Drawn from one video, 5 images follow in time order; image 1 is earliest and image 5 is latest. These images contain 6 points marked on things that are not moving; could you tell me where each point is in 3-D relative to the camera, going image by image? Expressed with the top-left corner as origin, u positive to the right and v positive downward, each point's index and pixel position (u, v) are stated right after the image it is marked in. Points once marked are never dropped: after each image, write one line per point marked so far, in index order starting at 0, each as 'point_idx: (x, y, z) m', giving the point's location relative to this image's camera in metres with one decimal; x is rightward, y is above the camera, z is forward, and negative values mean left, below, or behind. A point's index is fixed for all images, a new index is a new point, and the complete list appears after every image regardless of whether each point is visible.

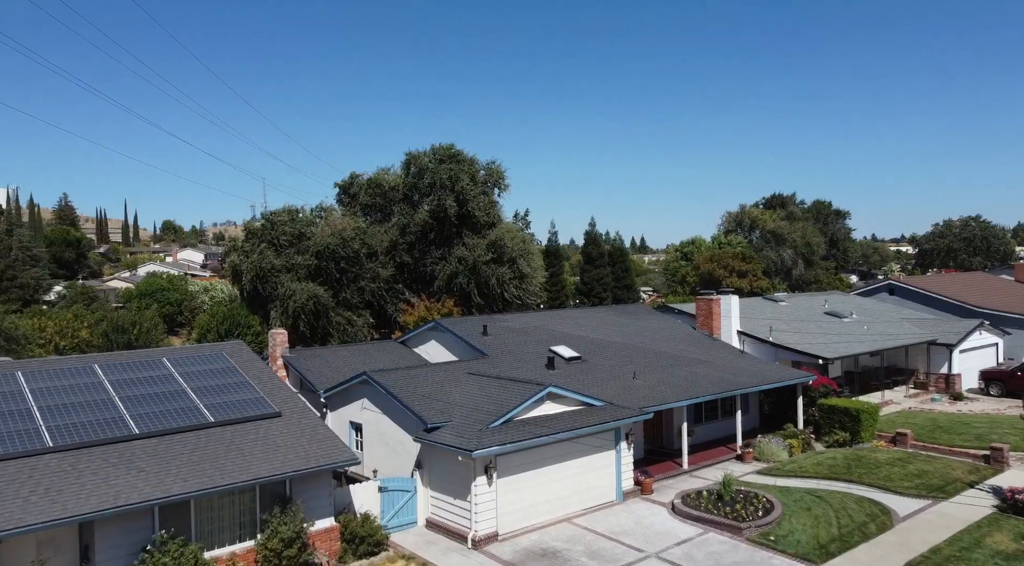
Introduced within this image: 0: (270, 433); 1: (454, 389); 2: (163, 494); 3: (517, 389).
0: (-5.1, -3.2, +15.6) m
1: (-1.5, -2.7, +19.0) m
2: (-6.2, -3.8, +13.2) m
3: (+0.1, -2.6, +18.2) m
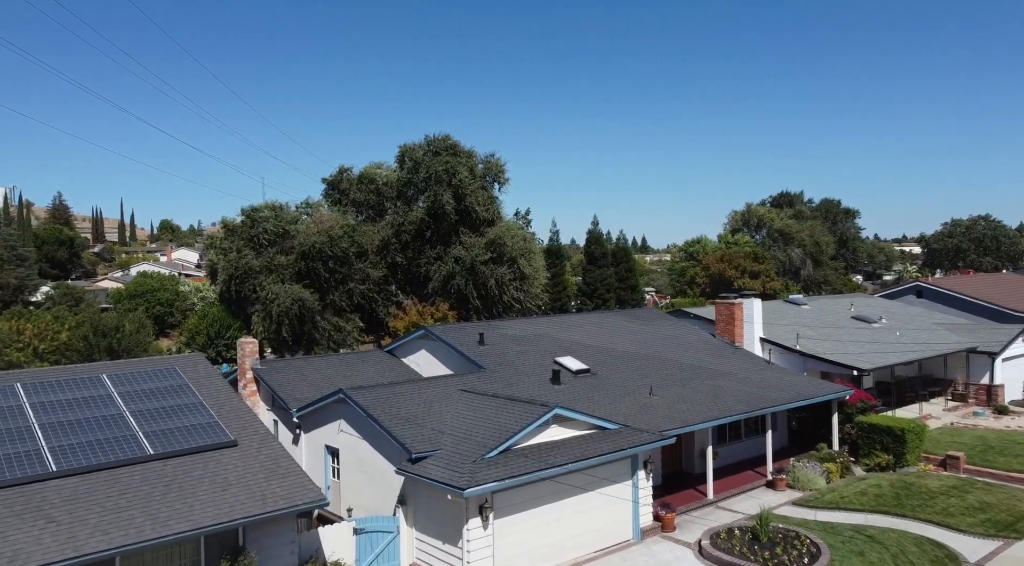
0: (-5.1, -3.3, +13.0) m
1: (-1.5, -2.8, +16.4) m
2: (-6.2, -3.9, +10.6) m
3: (+0.1, -2.7, +15.6) m
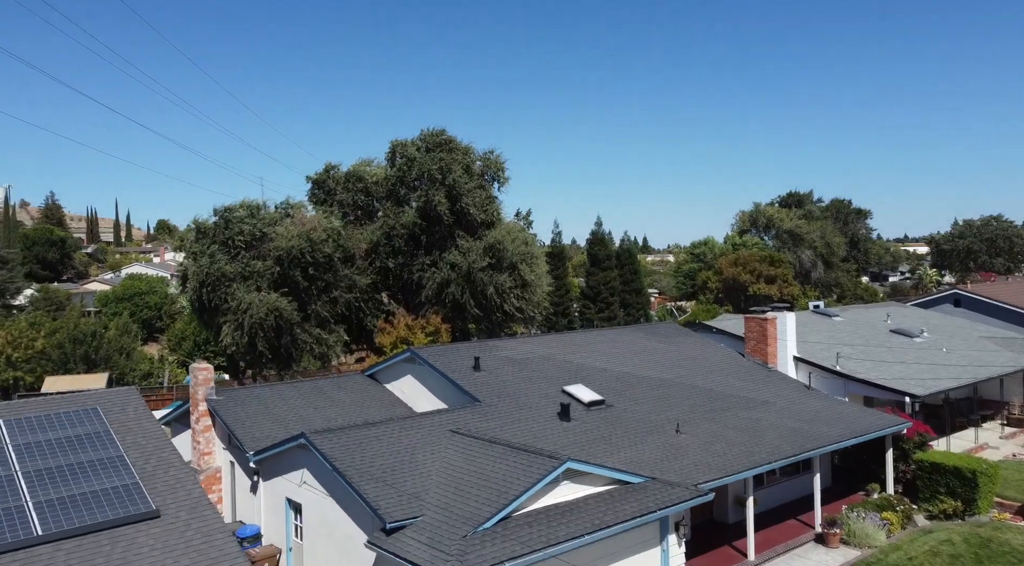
0: (-5.1, -3.6, +9.9) m
1: (-1.5, -3.1, +13.3) m
2: (-6.2, -4.2, +7.5) m
3: (+0.1, -3.1, +12.5) m
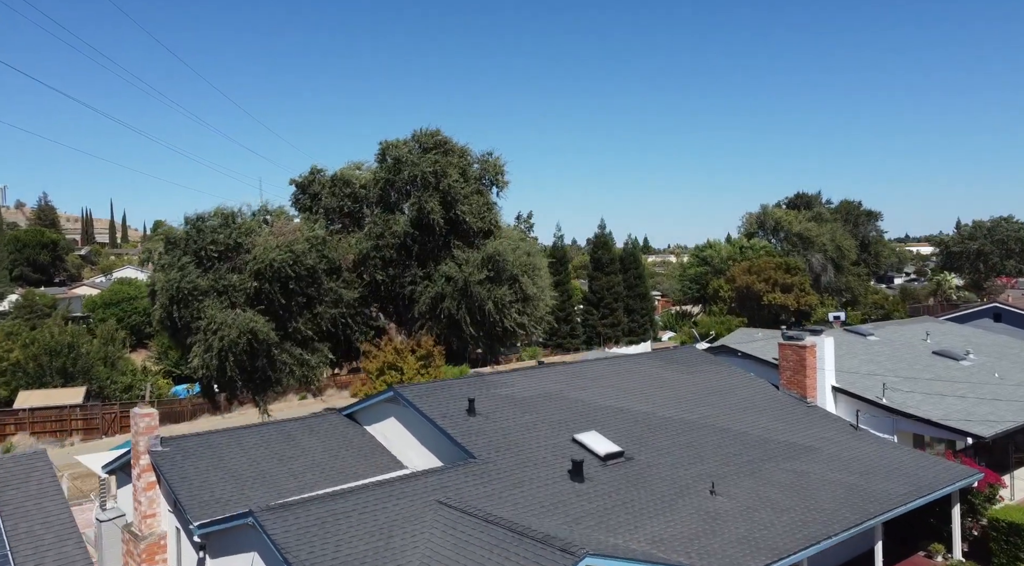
0: (-5.1, -4.2, +7.2) m
1: (-1.5, -3.7, +10.5) m
2: (-6.2, -4.8, +4.8) m
3: (+0.1, -3.6, +9.8) m
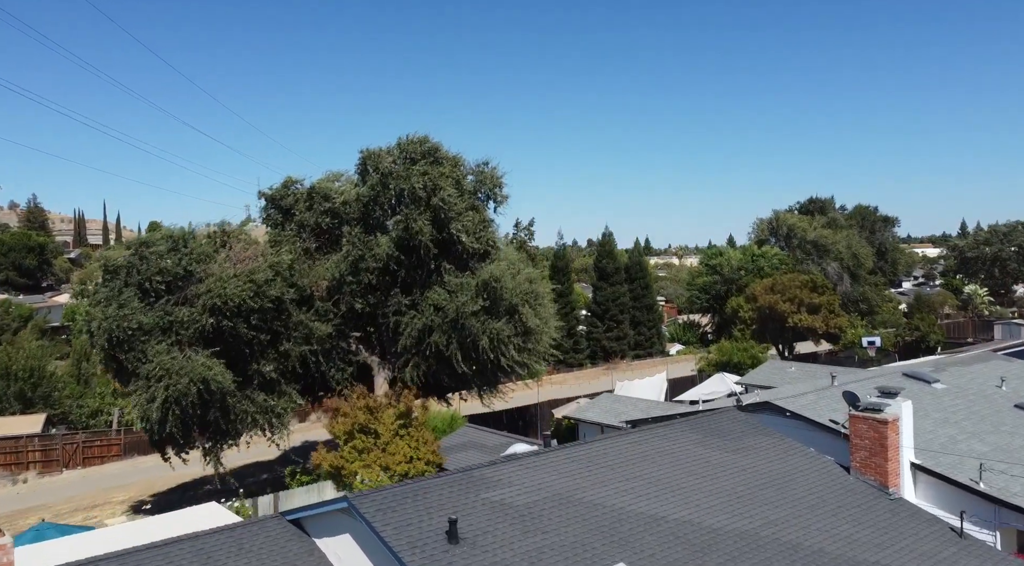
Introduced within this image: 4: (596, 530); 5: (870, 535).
0: (-5.2, -5.3, +3.1) m
1: (-1.5, -4.8, +6.5) m
2: (-6.3, -5.9, +0.7) m
3: (+0.1, -4.8, +5.7) m
4: (+1.3, -3.9, +11.7) m
5: (+6.2, -4.4, +13.0) m
